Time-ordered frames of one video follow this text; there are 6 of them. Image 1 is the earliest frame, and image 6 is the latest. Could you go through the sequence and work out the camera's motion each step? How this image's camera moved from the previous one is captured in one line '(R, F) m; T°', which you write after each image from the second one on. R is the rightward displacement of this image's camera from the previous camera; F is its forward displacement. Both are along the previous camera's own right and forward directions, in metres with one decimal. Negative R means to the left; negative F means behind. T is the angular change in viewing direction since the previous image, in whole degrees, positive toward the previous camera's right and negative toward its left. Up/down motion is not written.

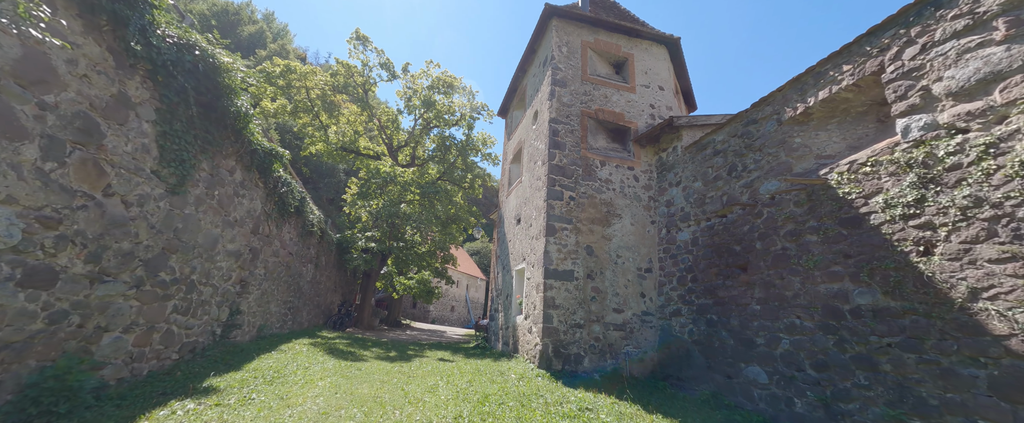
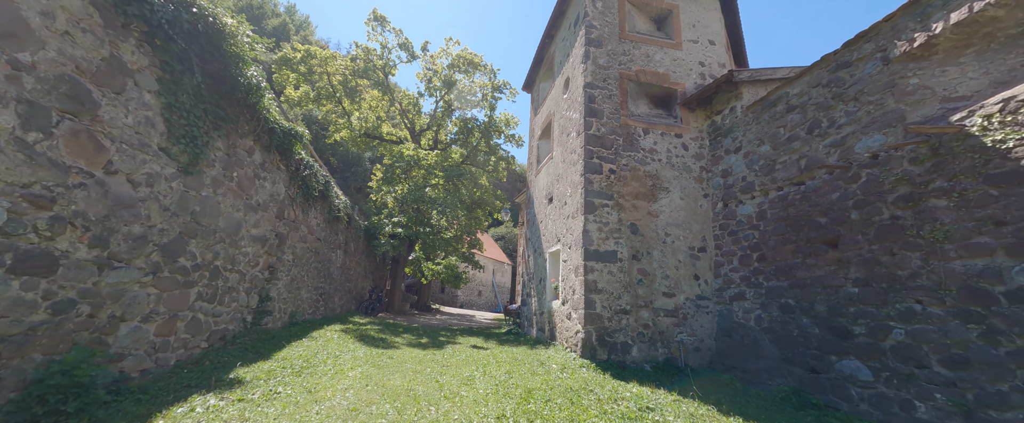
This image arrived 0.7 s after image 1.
(-0.2, +0.5) m; -4°
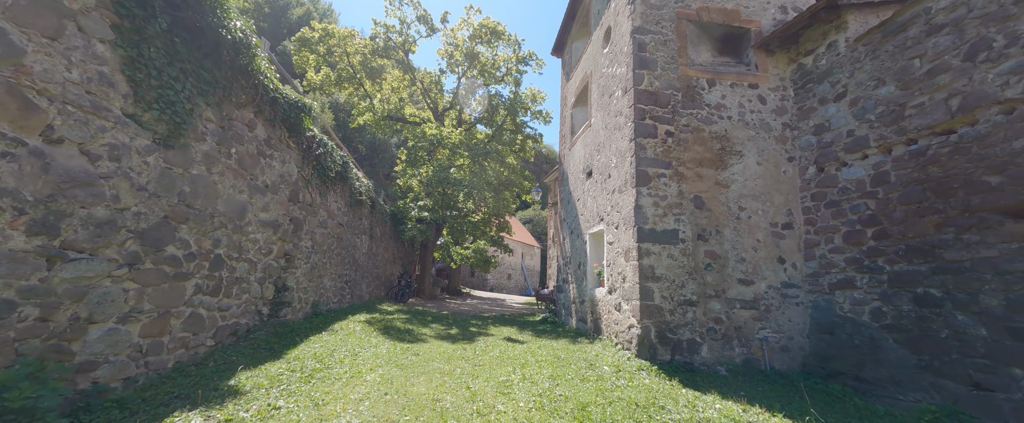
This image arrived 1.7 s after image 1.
(-0.2, +0.8) m; -5°
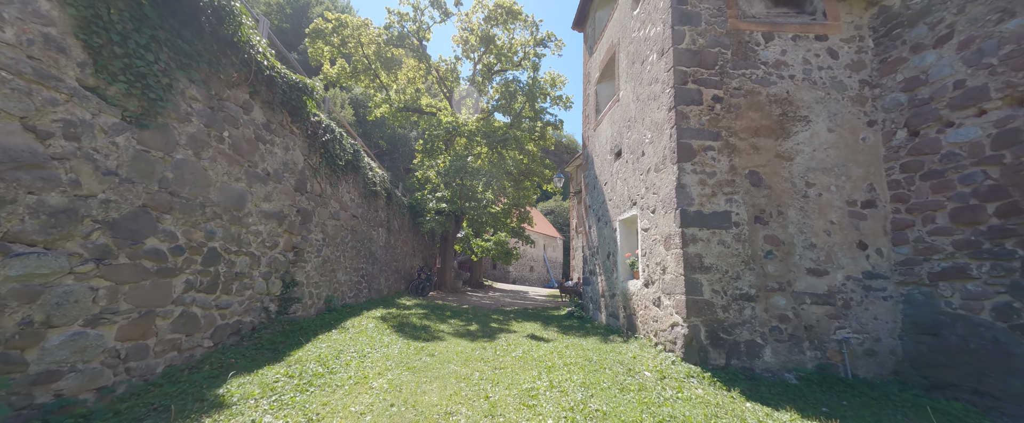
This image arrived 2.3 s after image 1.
(0.0, +0.6) m; -4°
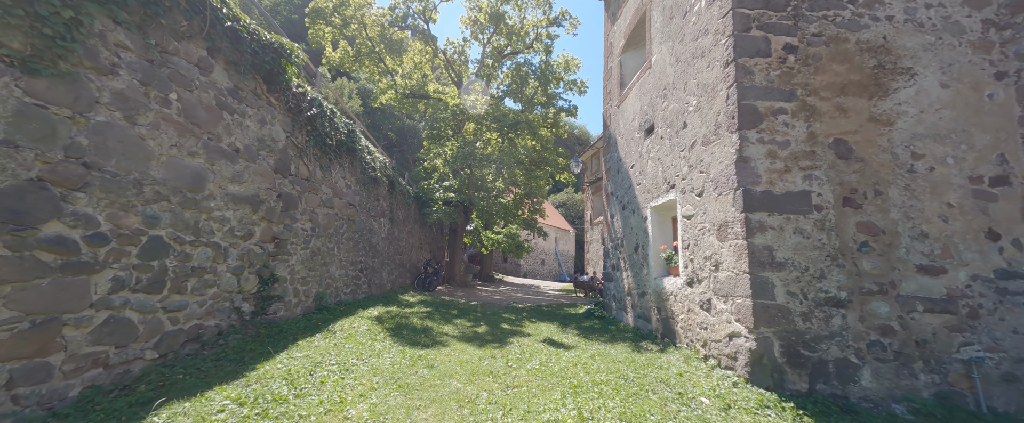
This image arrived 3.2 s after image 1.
(-0.1, +0.8) m; -2°
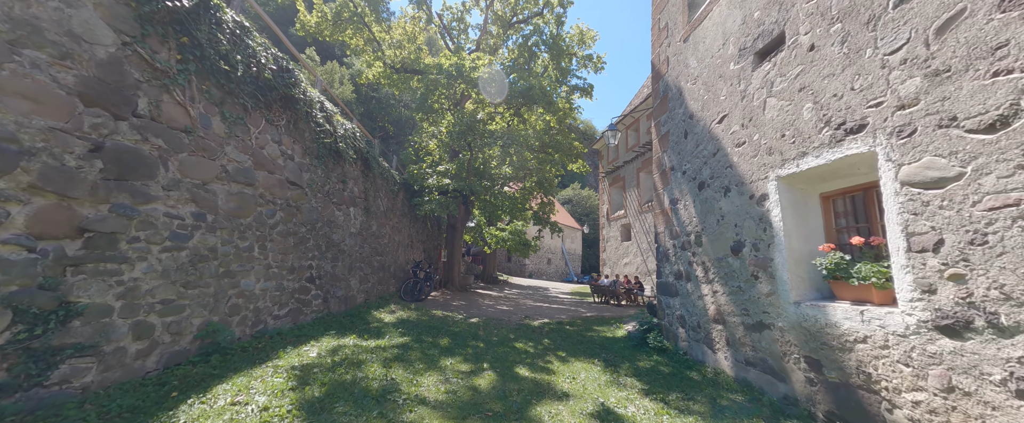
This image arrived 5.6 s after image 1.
(-0.2, +2.2) m; 0°
